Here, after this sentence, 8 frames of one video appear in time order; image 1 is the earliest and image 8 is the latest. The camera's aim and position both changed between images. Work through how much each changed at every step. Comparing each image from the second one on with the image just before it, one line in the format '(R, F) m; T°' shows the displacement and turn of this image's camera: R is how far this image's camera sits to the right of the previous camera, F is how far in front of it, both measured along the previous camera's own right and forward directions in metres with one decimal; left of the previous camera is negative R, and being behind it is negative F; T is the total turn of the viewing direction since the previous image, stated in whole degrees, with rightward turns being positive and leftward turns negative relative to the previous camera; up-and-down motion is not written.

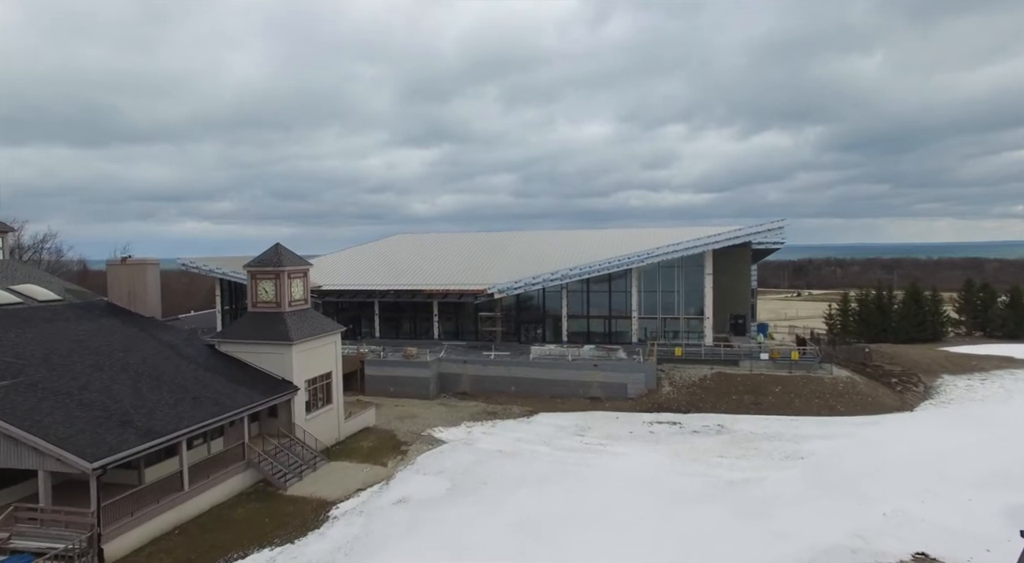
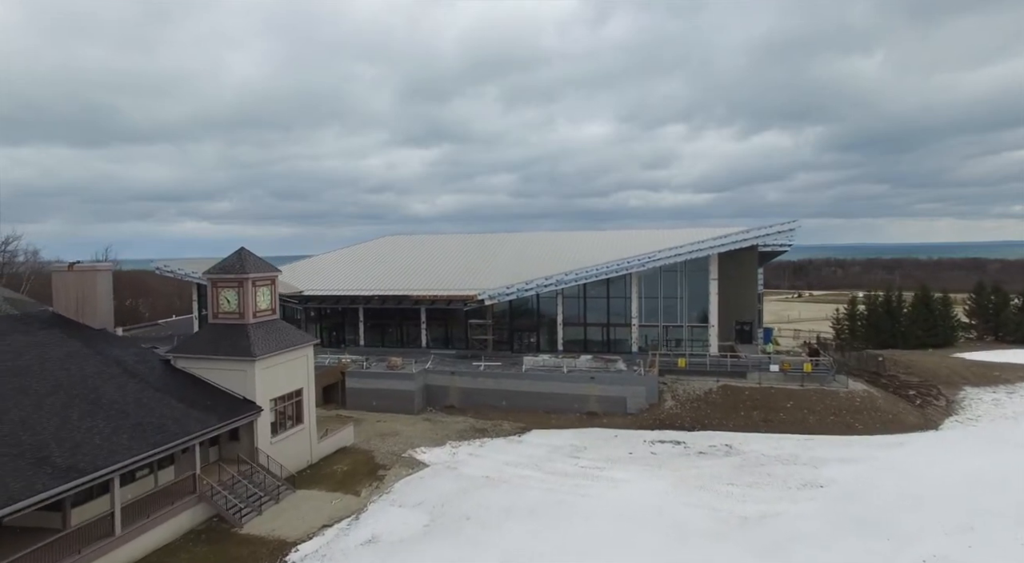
(+0.4, +2.2) m; 0°
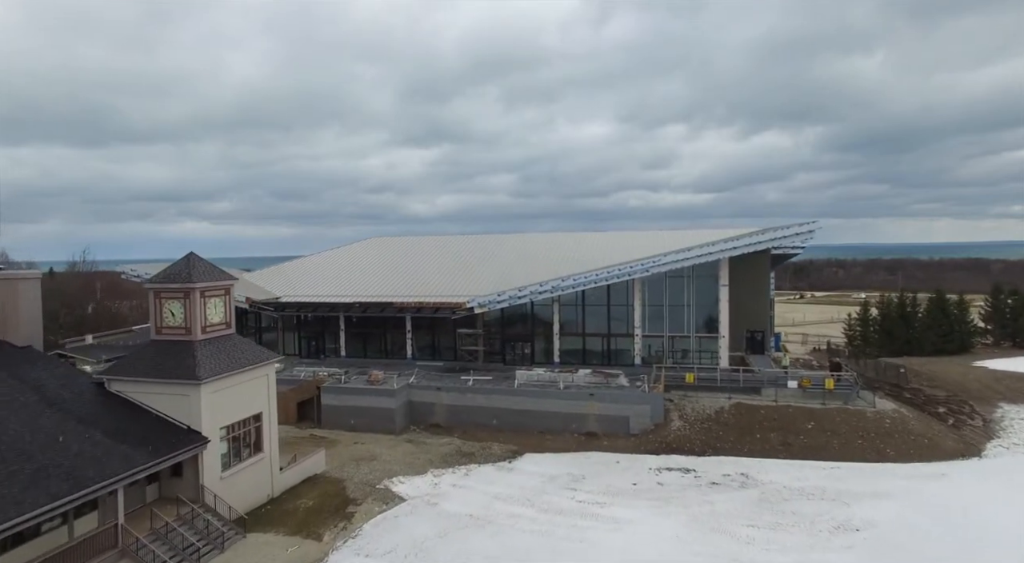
(+0.4, +2.7) m; 0°
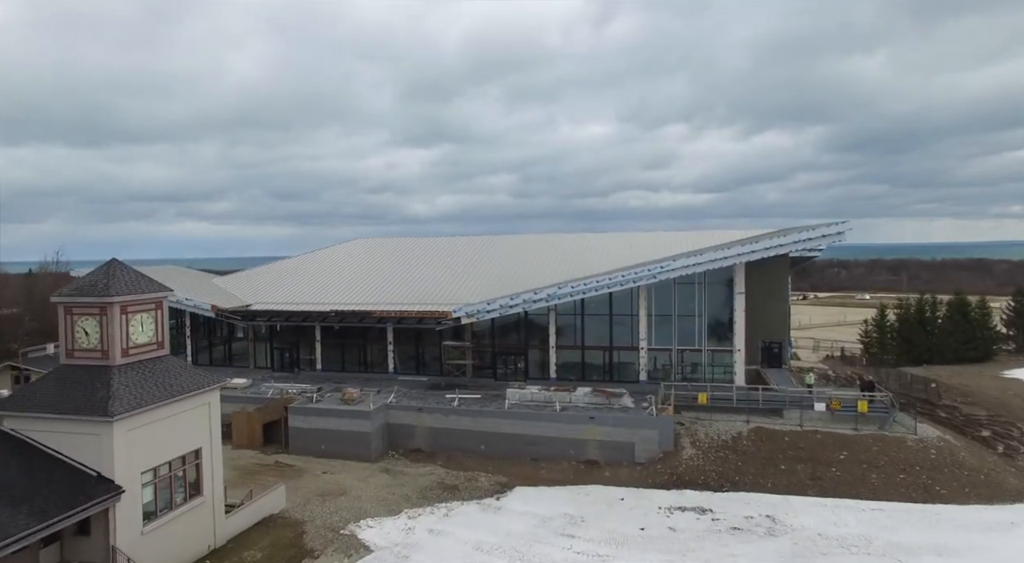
(+0.4, +3.1) m; 0°
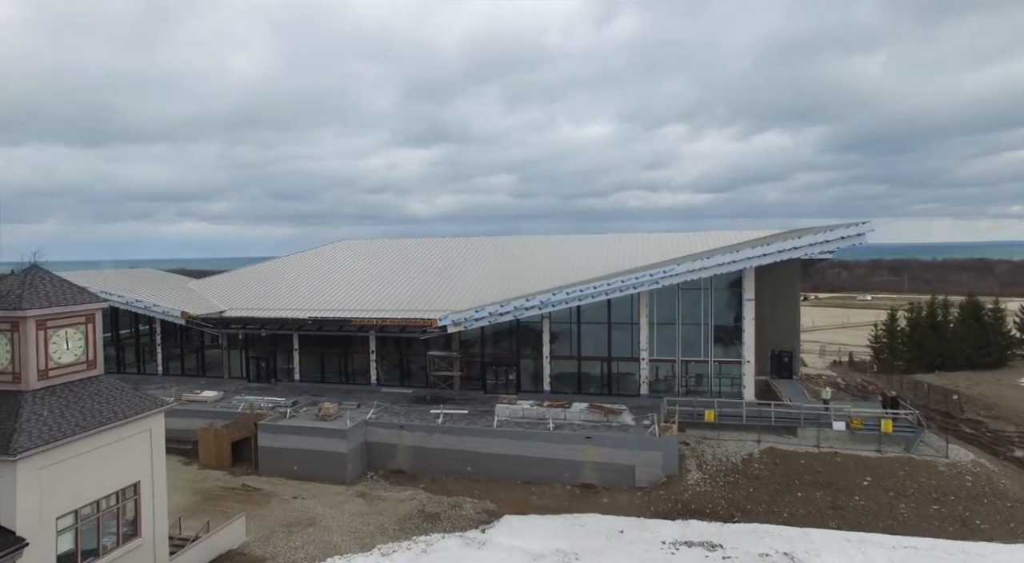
(+0.4, +2.1) m; 0°
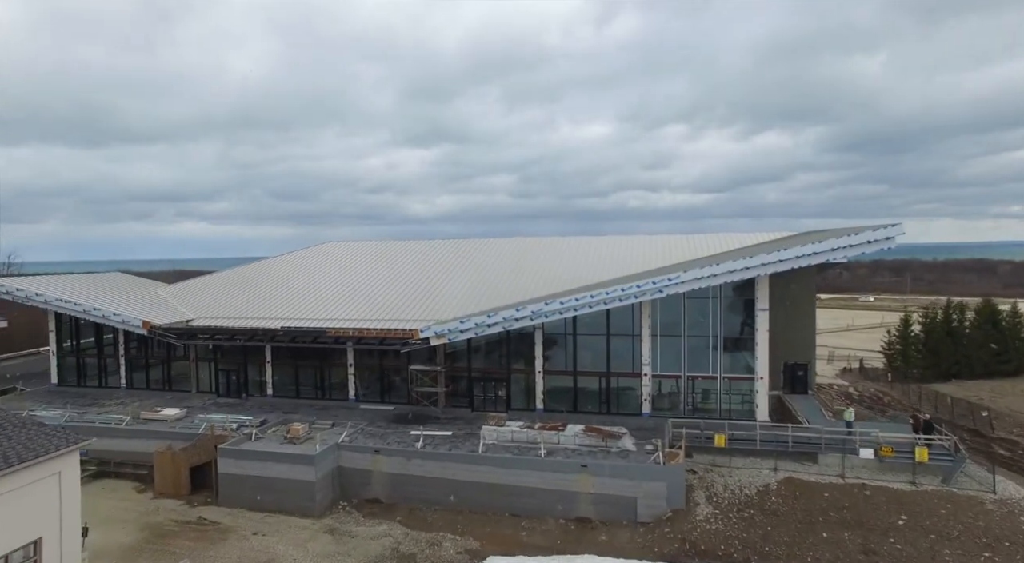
(+0.4, +2.3) m; 0°
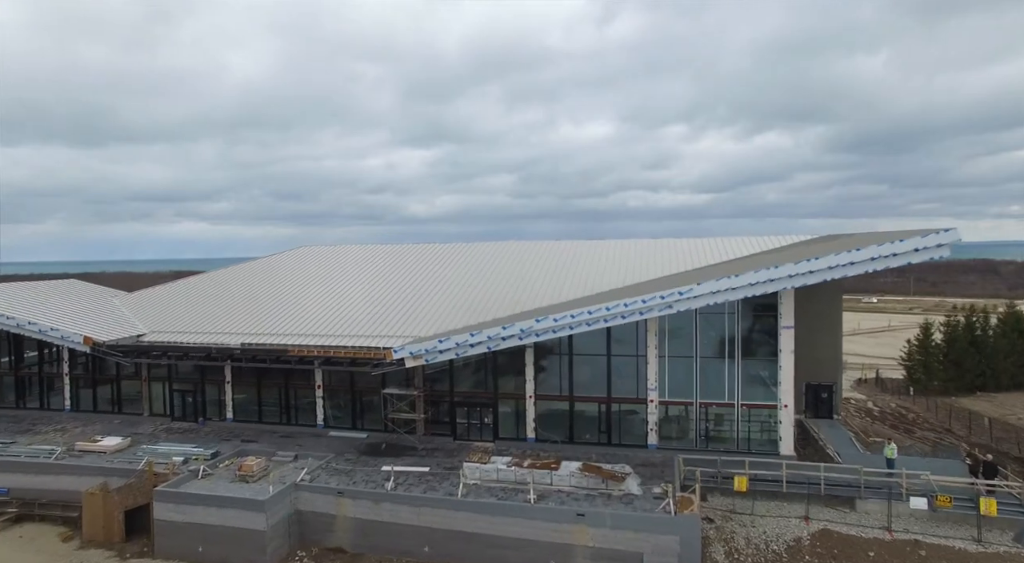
(+0.4, +3.0) m; 0°
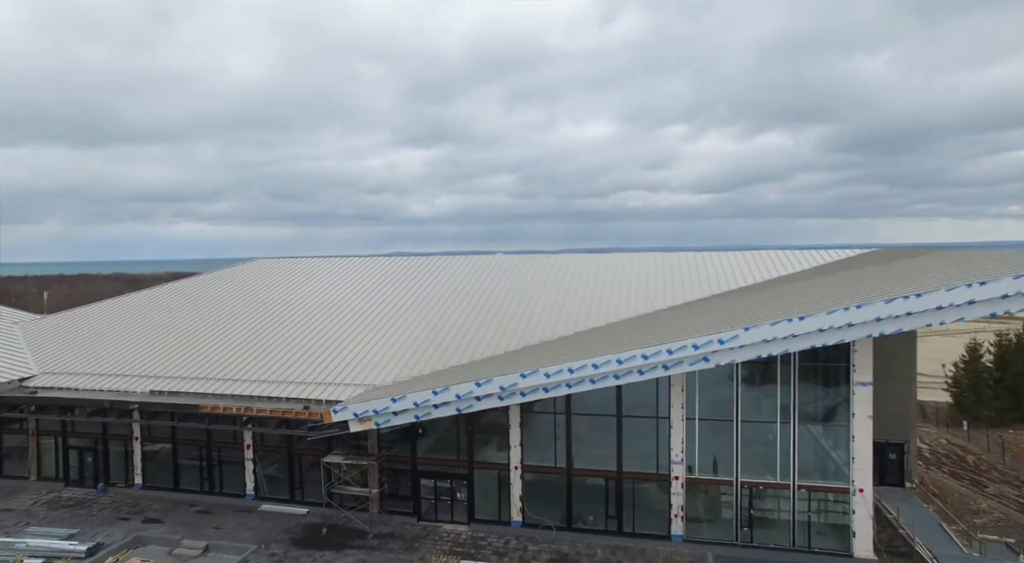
(+0.5, +5.2) m; 0°
